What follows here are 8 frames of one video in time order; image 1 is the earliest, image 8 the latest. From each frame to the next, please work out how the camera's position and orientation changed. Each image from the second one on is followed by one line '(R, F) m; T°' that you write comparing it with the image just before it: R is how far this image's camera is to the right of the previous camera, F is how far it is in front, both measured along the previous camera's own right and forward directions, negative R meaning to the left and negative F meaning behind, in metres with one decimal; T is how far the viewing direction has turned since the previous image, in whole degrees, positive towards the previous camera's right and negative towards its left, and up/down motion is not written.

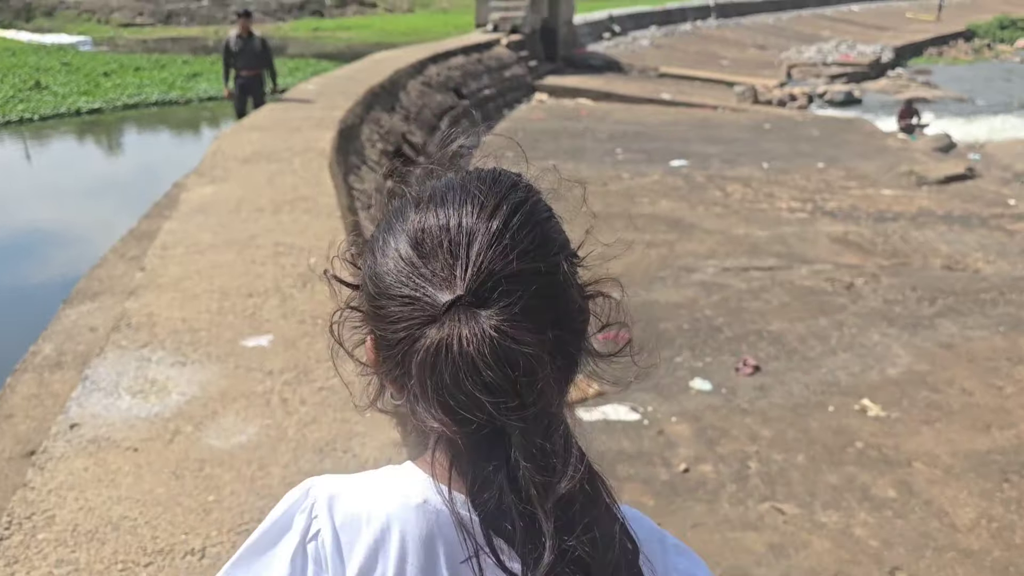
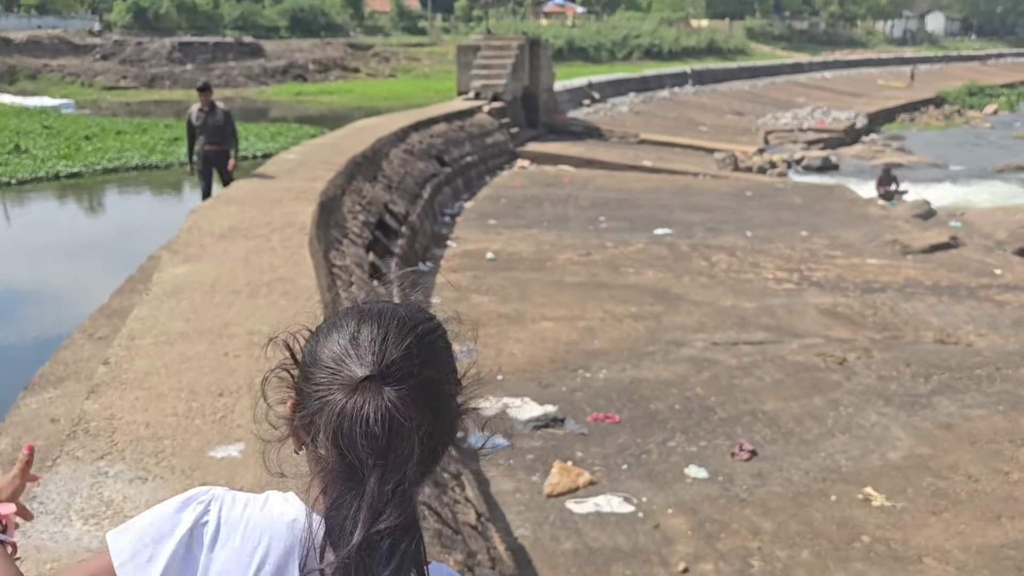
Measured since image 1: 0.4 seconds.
(0.0, +0.1) m; +1°
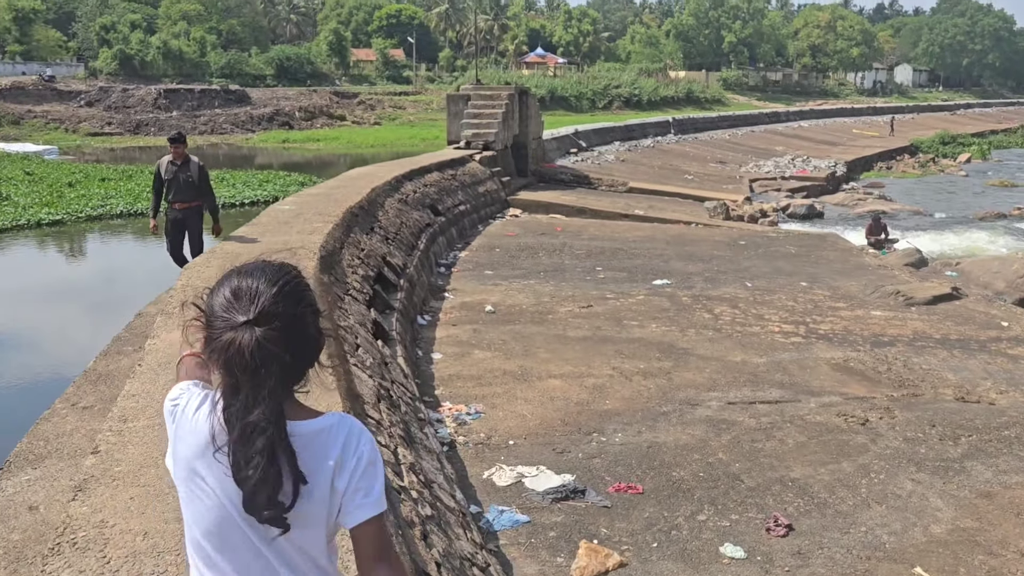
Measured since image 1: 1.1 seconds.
(-0.1, +0.2) m; +1°
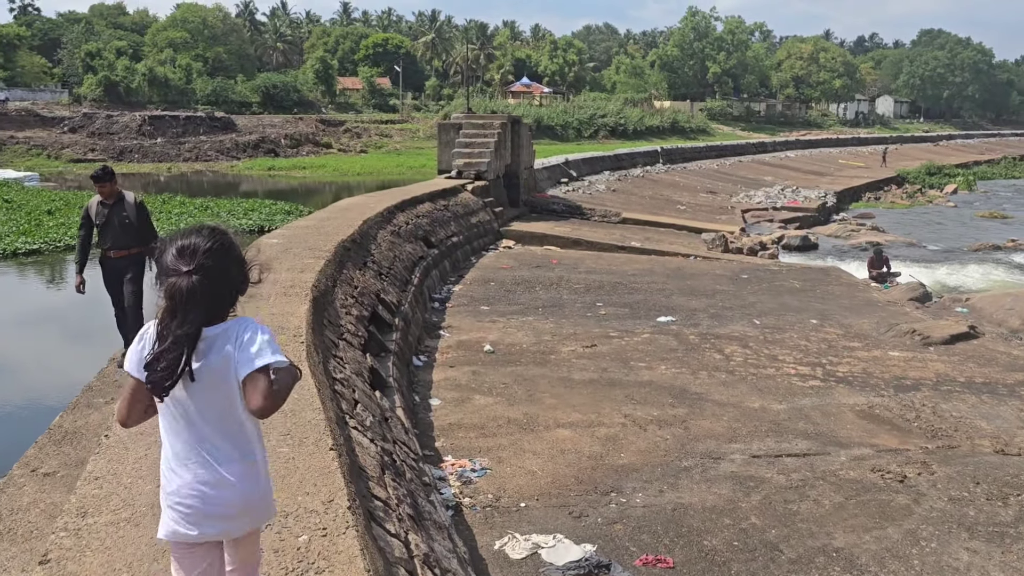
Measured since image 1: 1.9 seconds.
(-0.1, +0.4) m; +1°
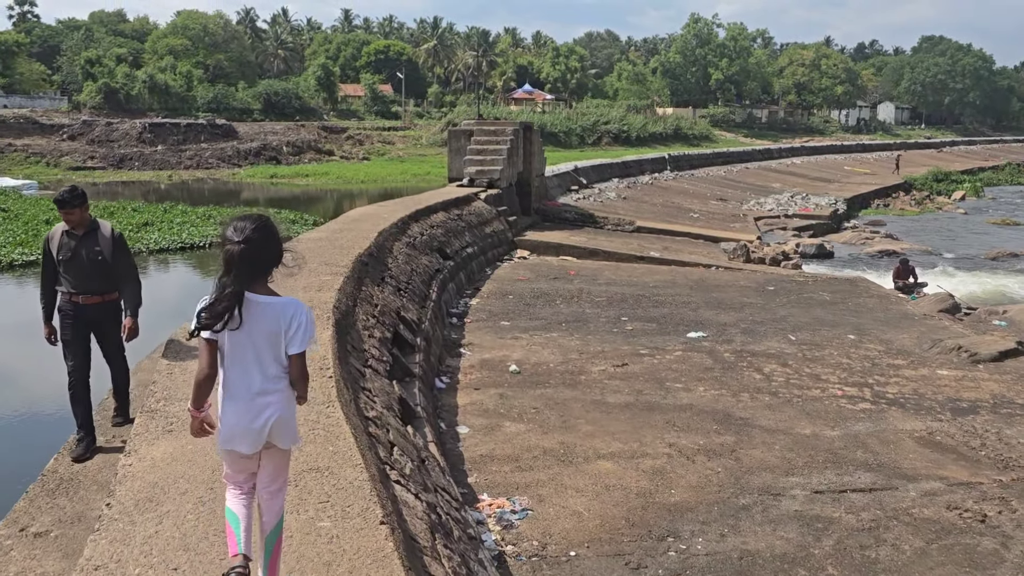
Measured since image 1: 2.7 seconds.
(-0.2, +0.4) m; 0°
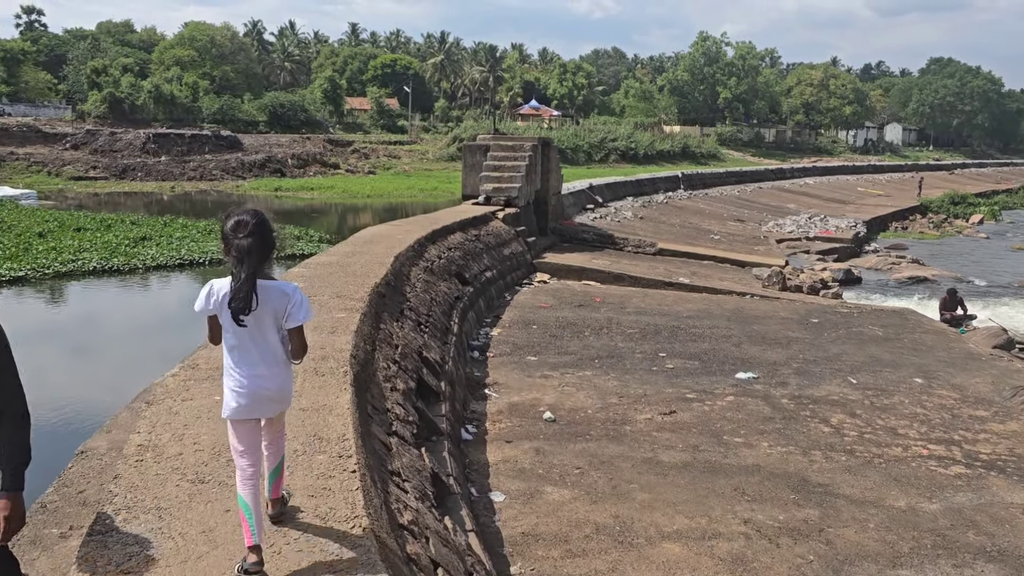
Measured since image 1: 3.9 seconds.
(-0.2, +0.7) m; 0°
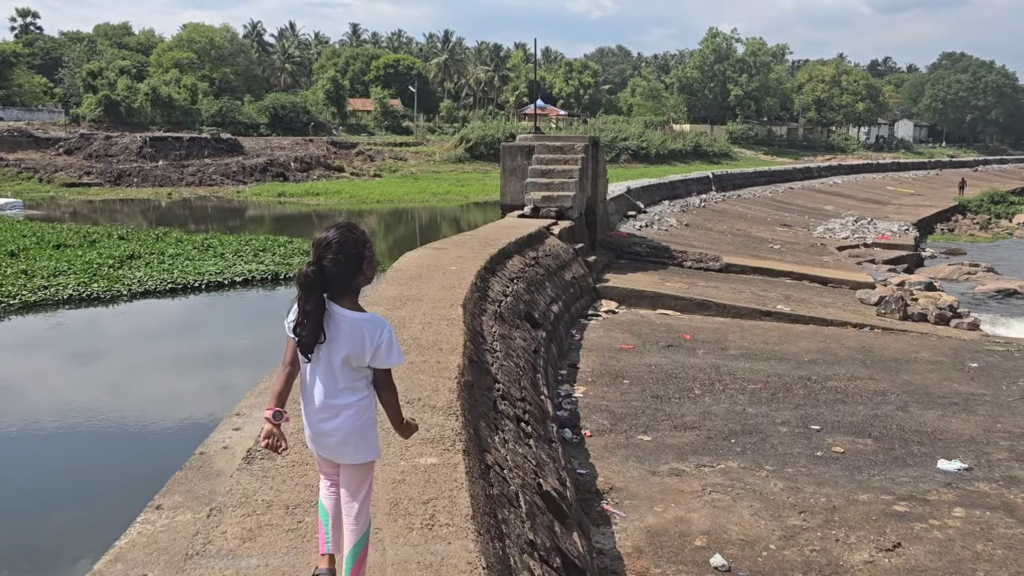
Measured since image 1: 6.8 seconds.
(-0.6, +1.9) m; 0°
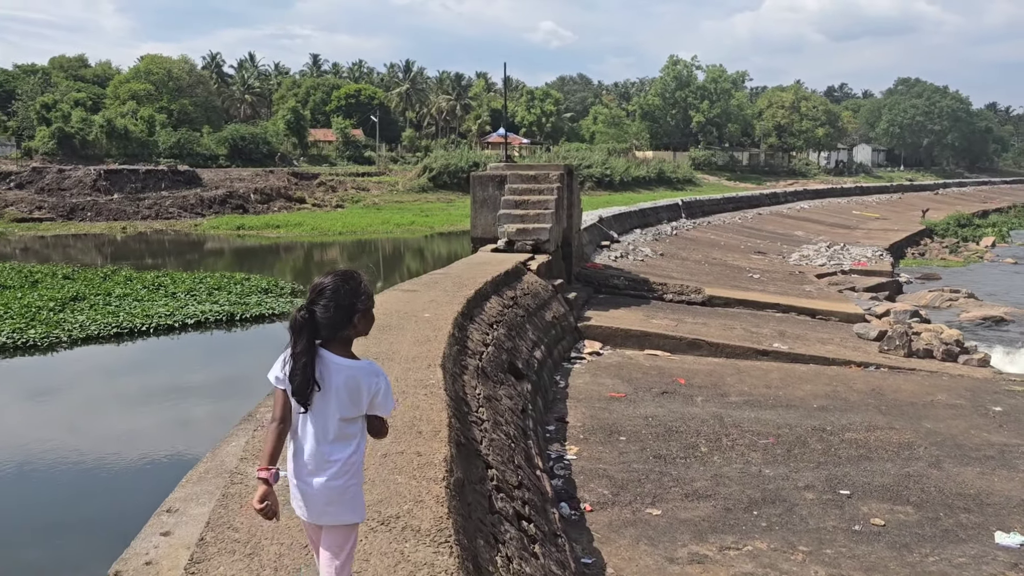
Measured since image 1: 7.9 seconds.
(-0.1, +0.7) m; +2°
